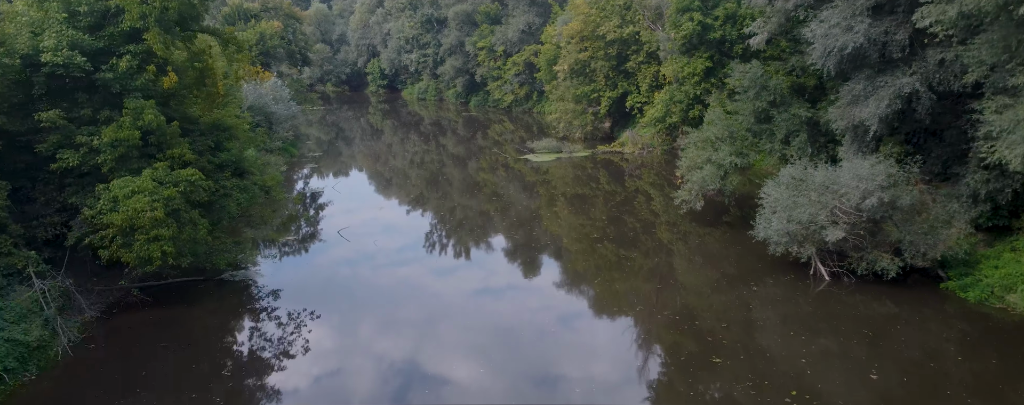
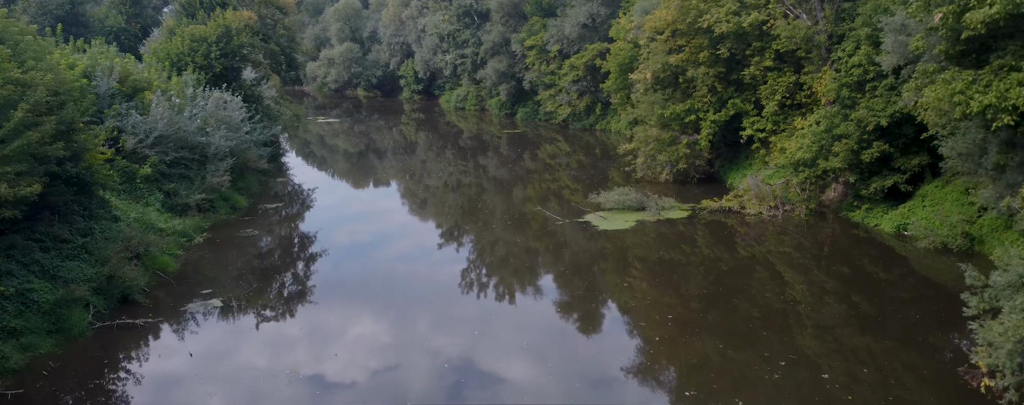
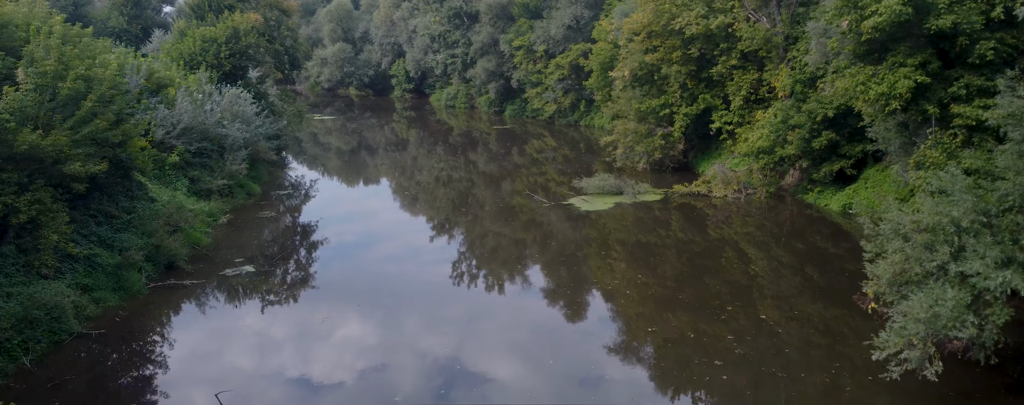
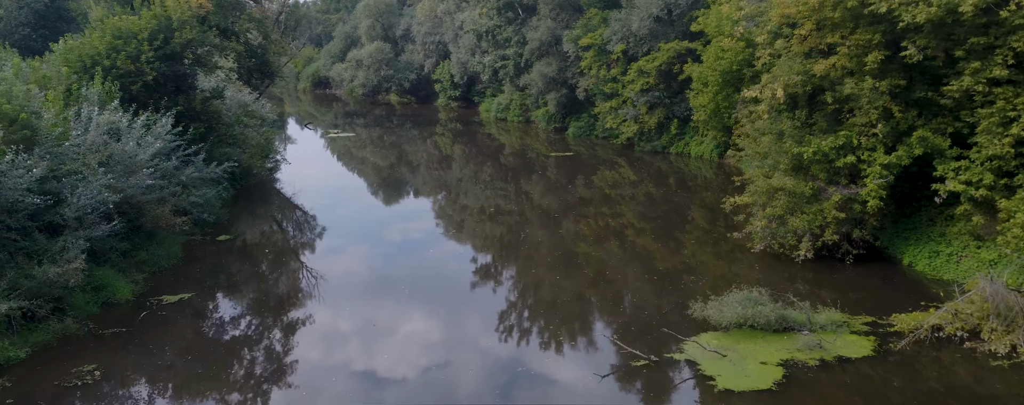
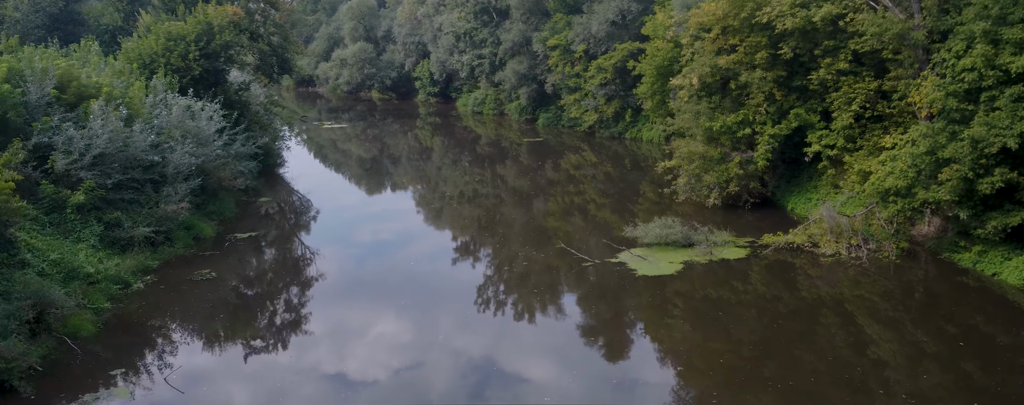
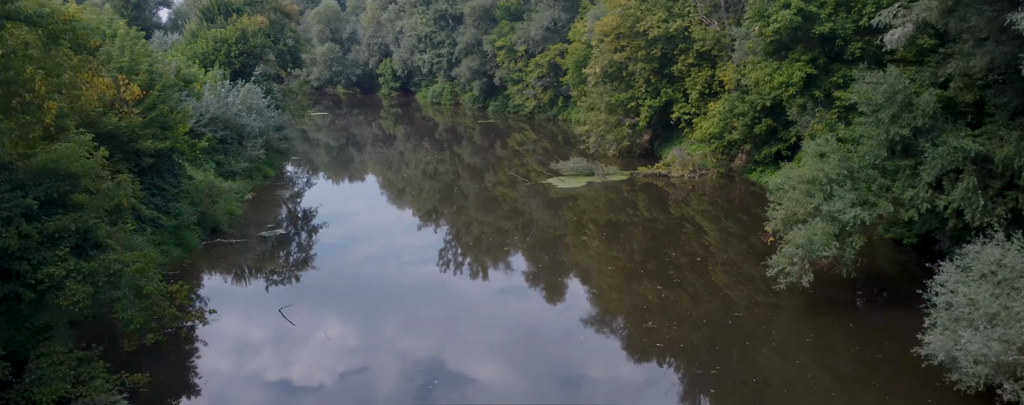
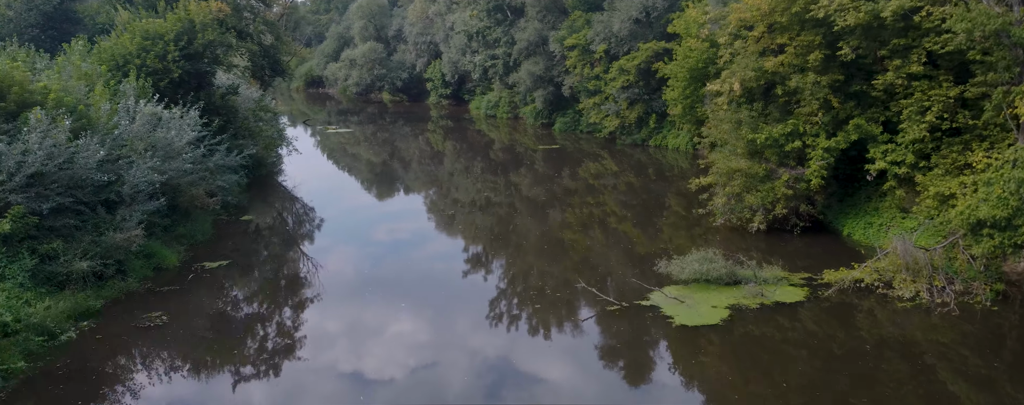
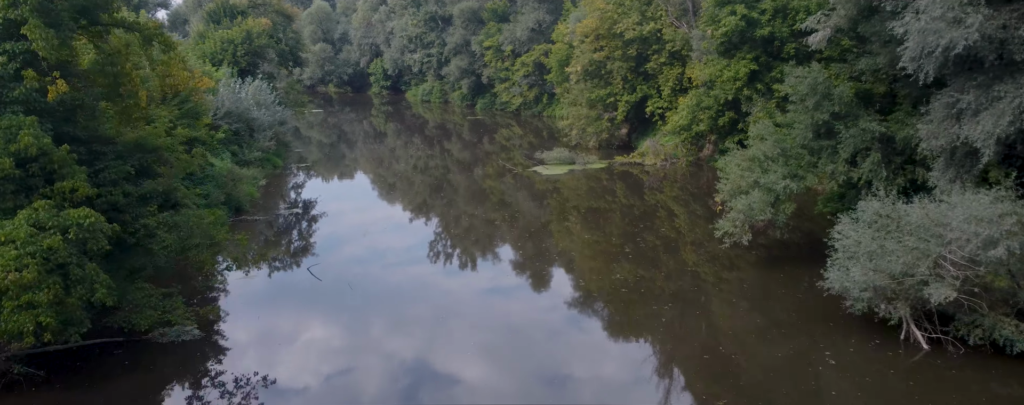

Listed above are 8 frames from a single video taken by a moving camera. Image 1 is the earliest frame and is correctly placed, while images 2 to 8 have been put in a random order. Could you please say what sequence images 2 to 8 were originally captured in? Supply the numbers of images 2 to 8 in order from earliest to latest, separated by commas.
8, 6, 3, 2, 5, 7, 4
